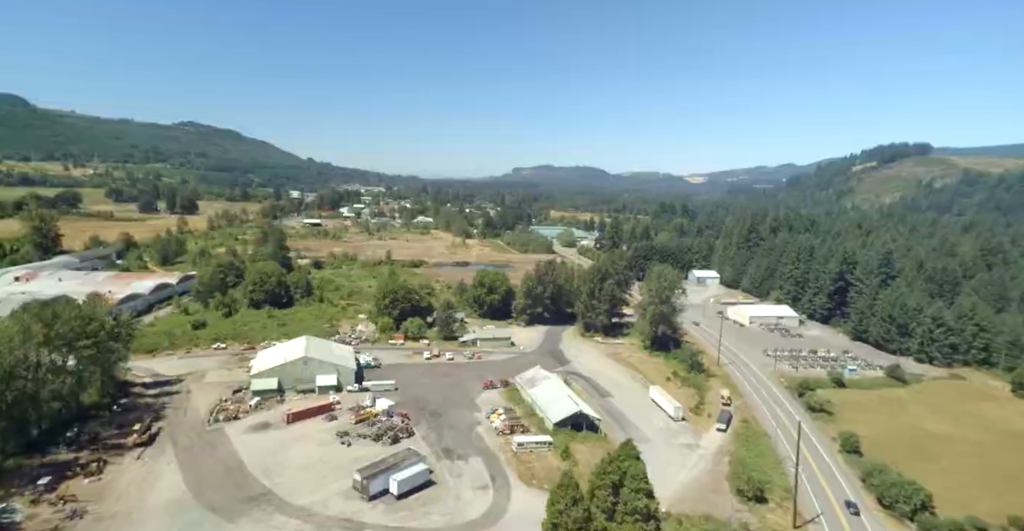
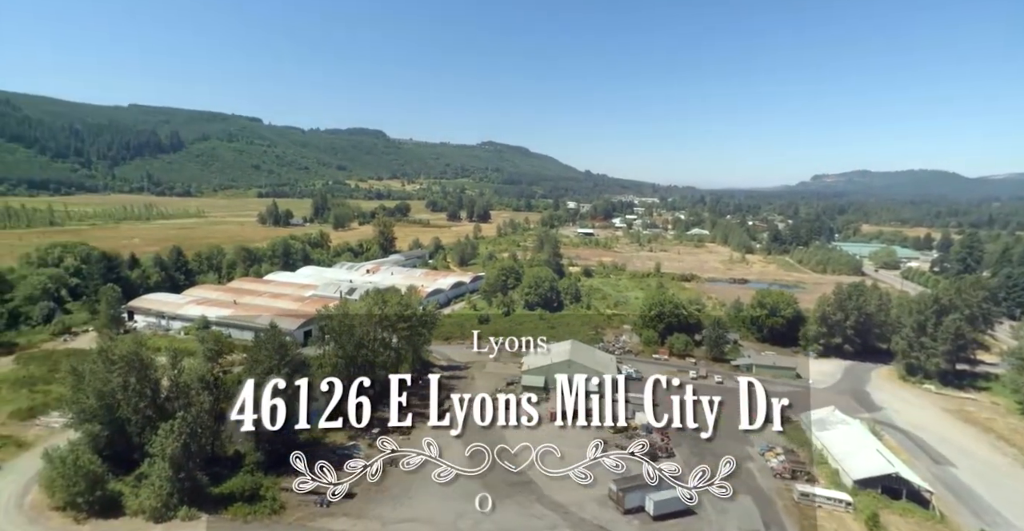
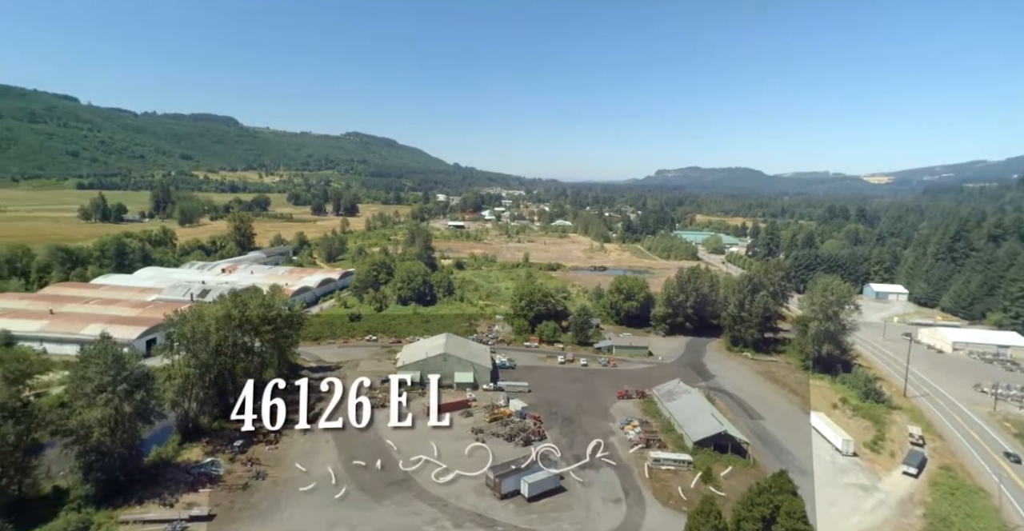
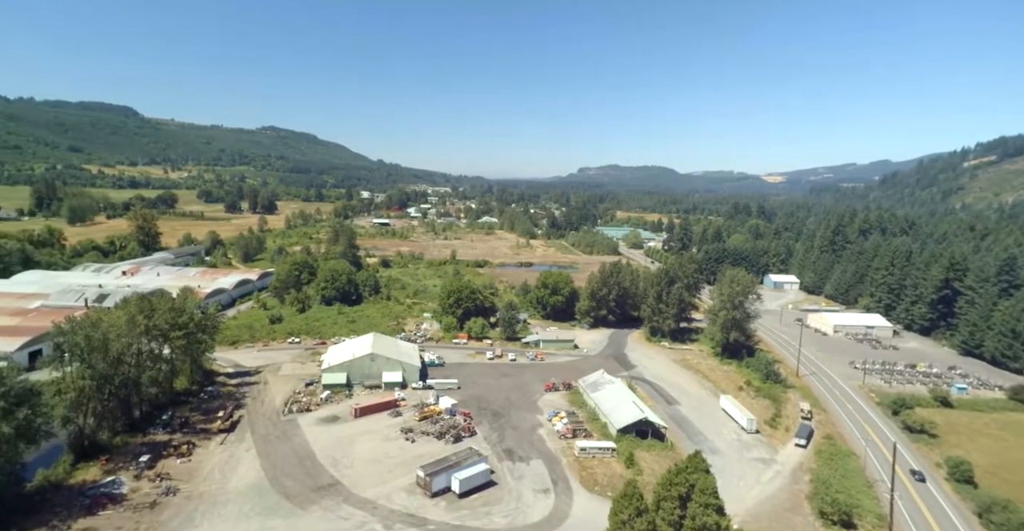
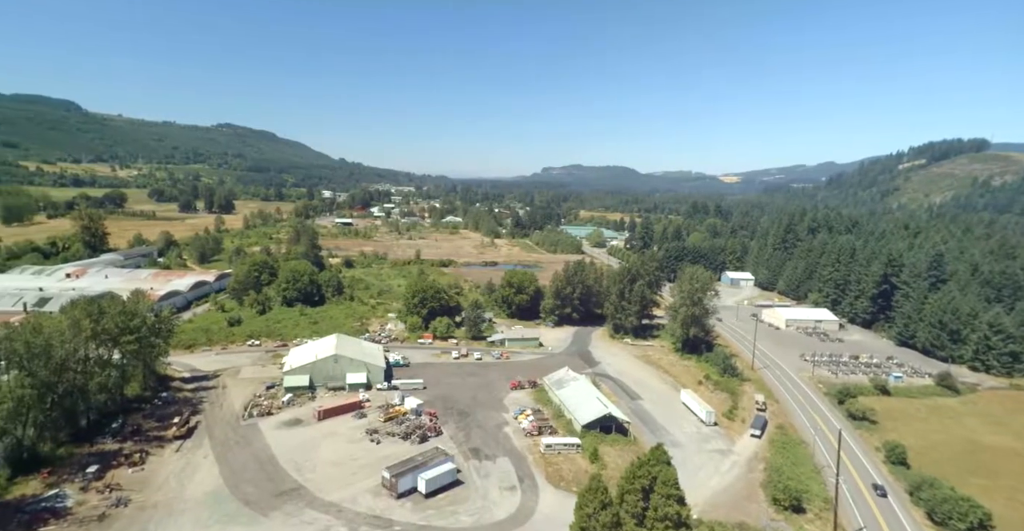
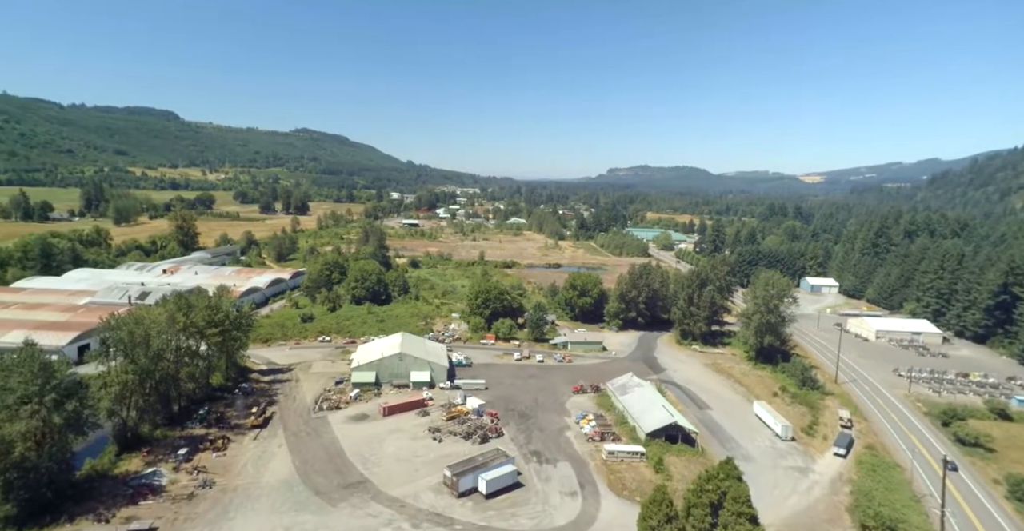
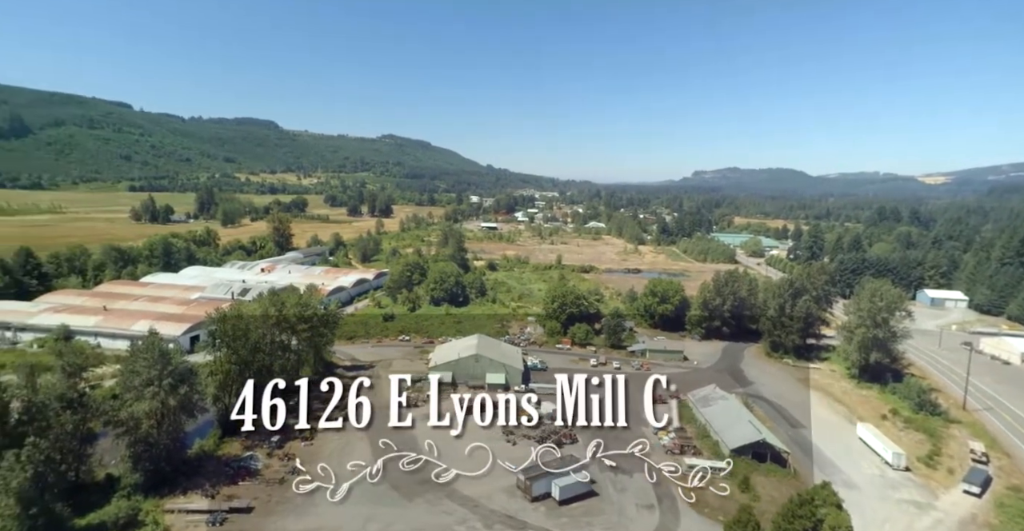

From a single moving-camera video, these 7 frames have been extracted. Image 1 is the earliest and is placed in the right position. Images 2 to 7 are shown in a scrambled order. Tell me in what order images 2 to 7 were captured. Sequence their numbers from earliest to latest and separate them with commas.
5, 4, 6, 3, 7, 2
